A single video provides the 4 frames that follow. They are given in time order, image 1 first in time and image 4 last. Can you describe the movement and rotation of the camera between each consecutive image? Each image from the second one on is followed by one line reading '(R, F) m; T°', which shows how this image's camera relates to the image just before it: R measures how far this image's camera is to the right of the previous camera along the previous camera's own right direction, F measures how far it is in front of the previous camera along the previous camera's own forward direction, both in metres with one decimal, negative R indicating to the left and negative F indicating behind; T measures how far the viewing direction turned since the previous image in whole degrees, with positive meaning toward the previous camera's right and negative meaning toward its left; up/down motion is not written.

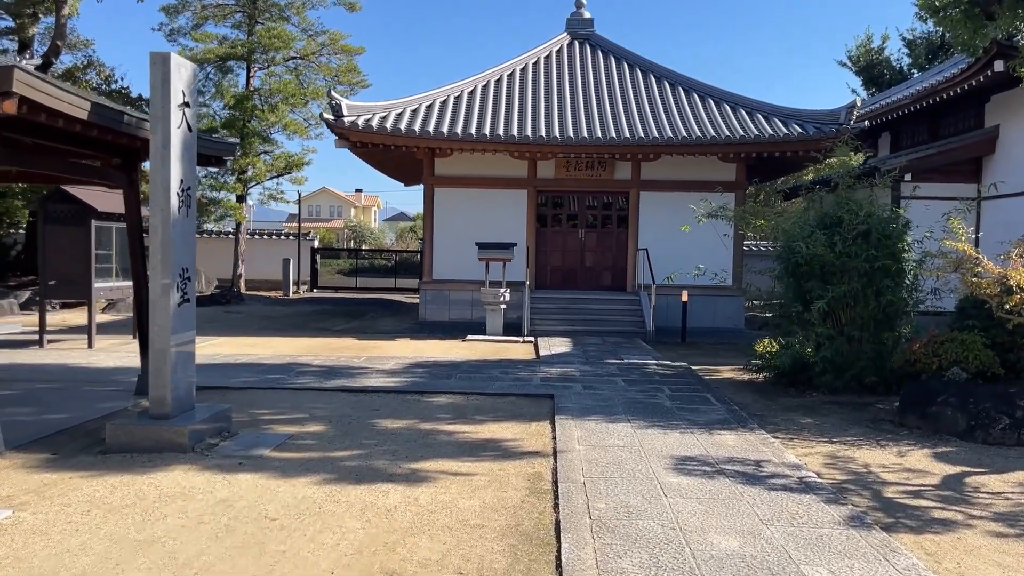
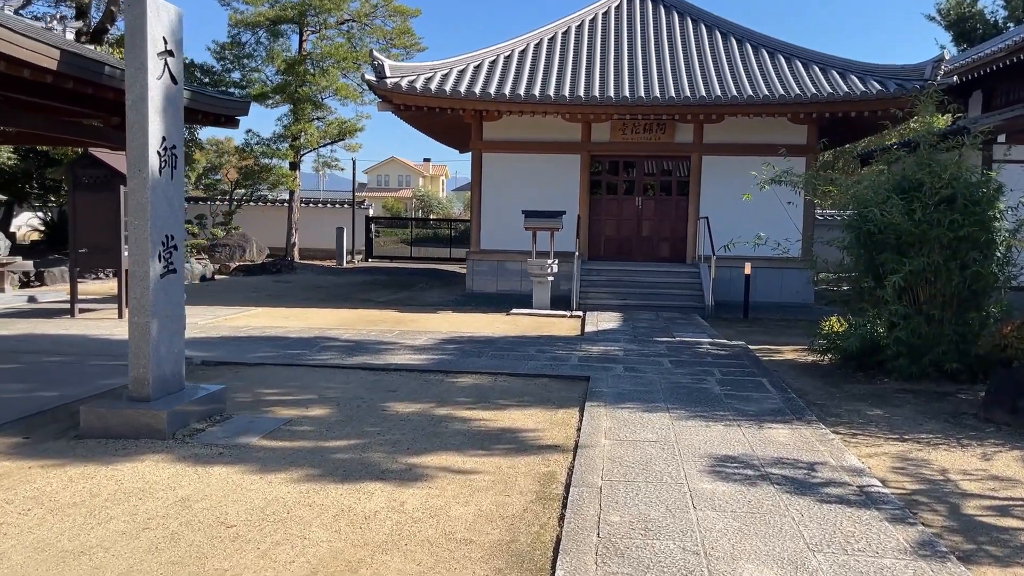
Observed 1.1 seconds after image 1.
(+0.3, +0.6) m; -5°
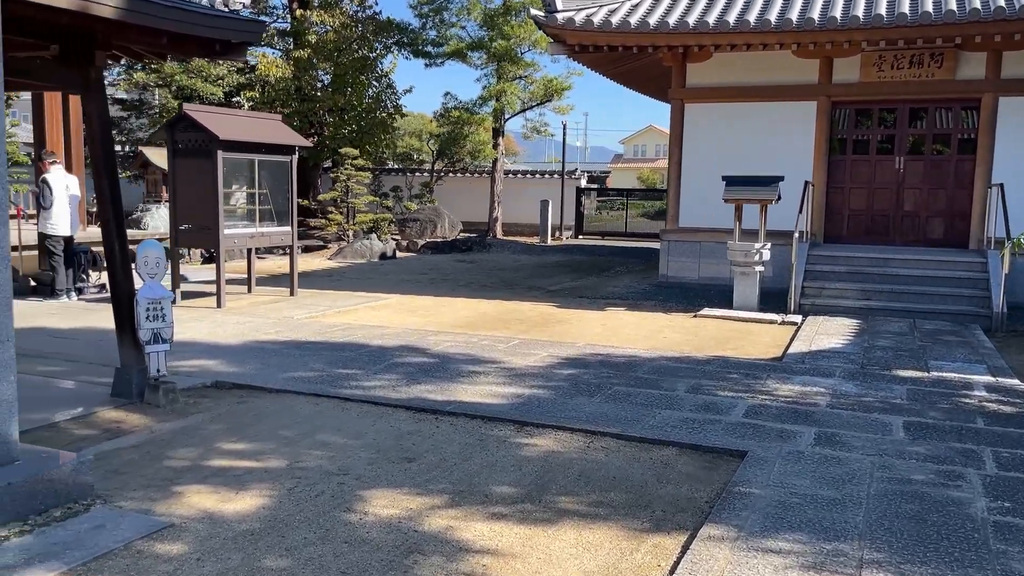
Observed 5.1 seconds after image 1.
(+0.7, +2.5) m; -18°
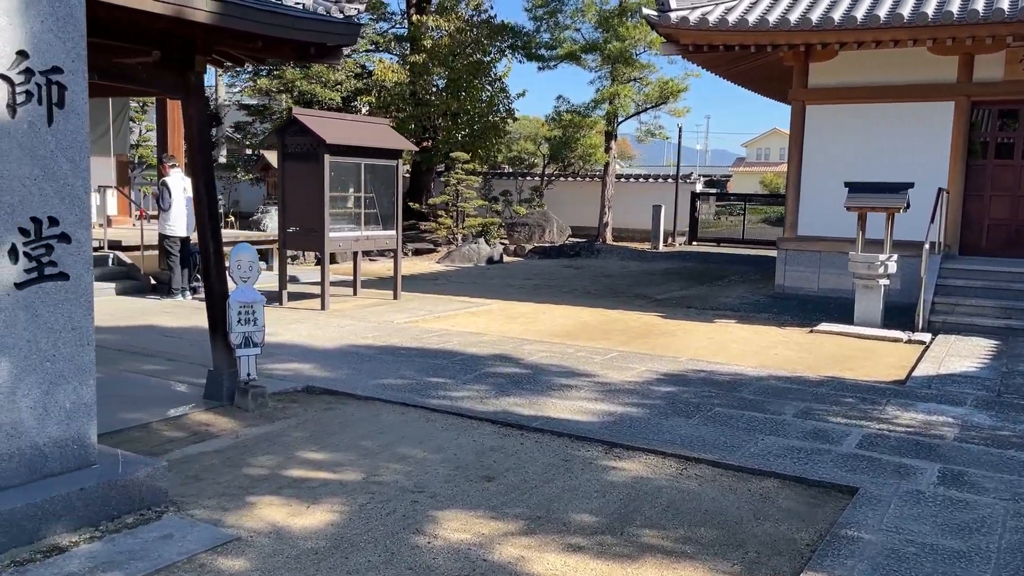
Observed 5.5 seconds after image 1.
(+0.1, +0.2) m; -8°
